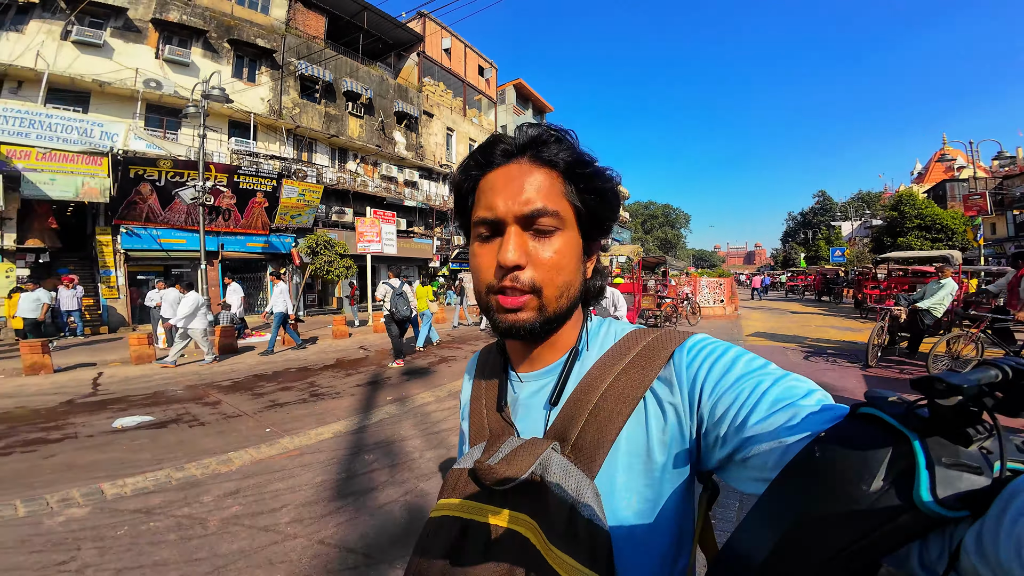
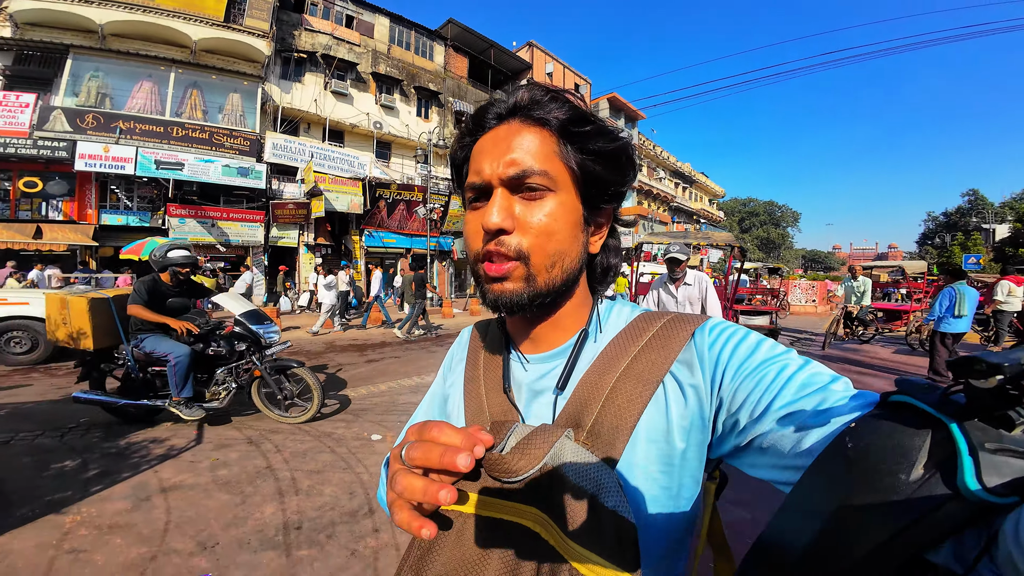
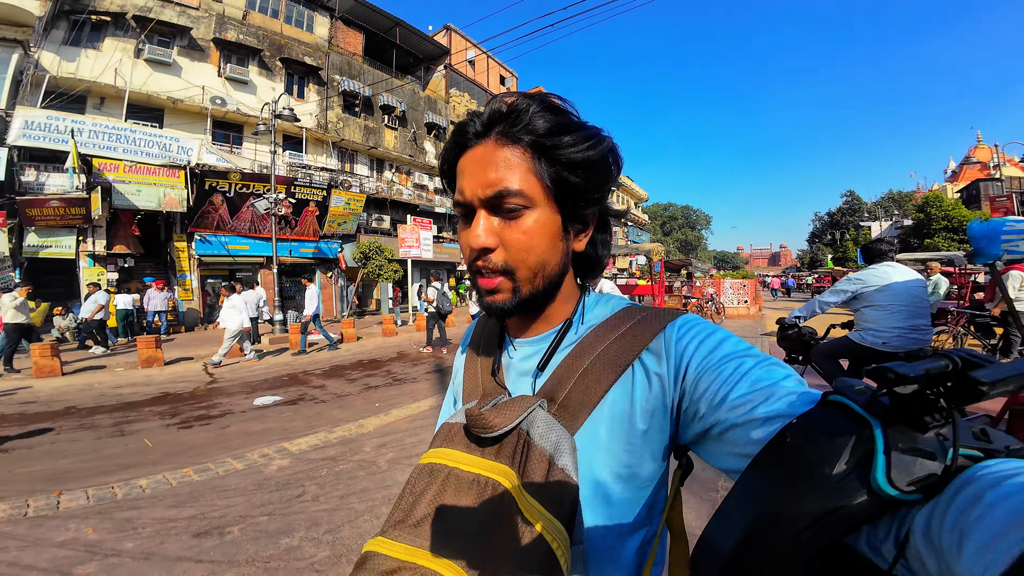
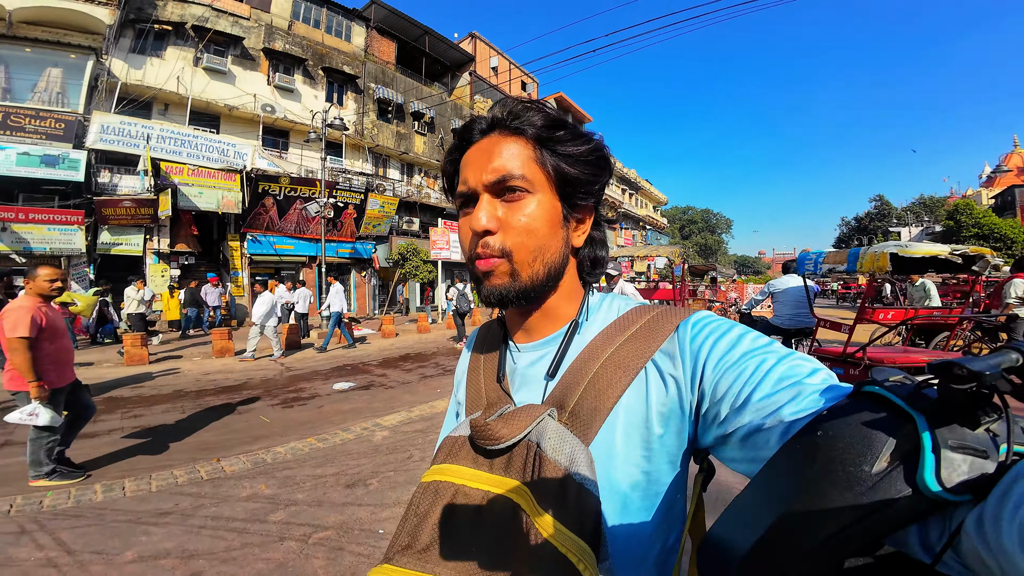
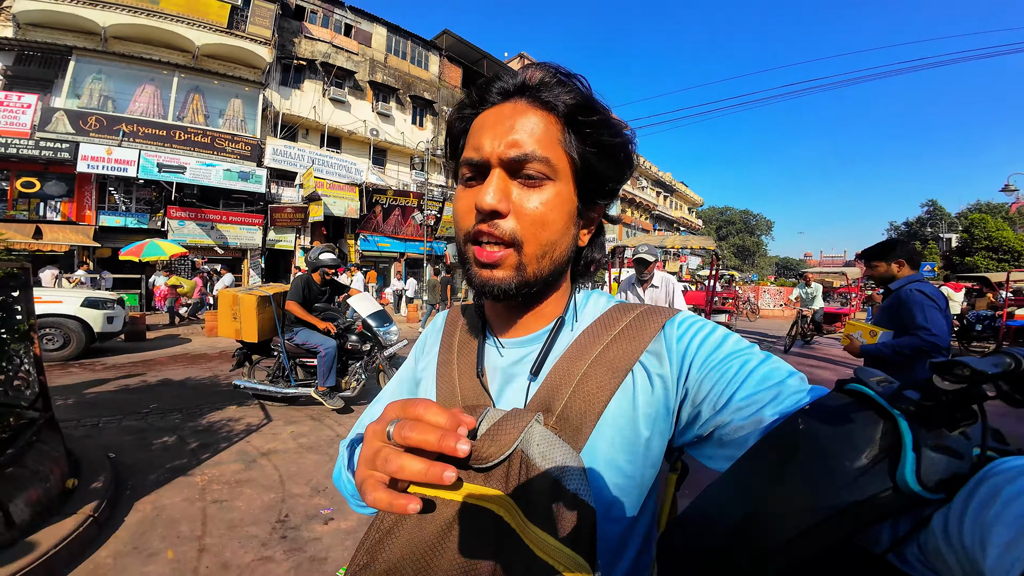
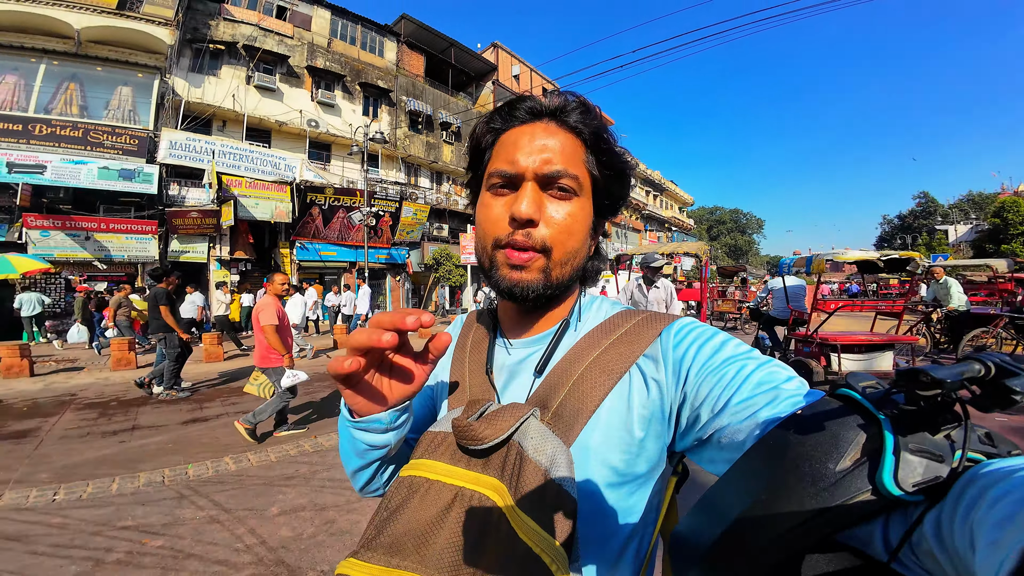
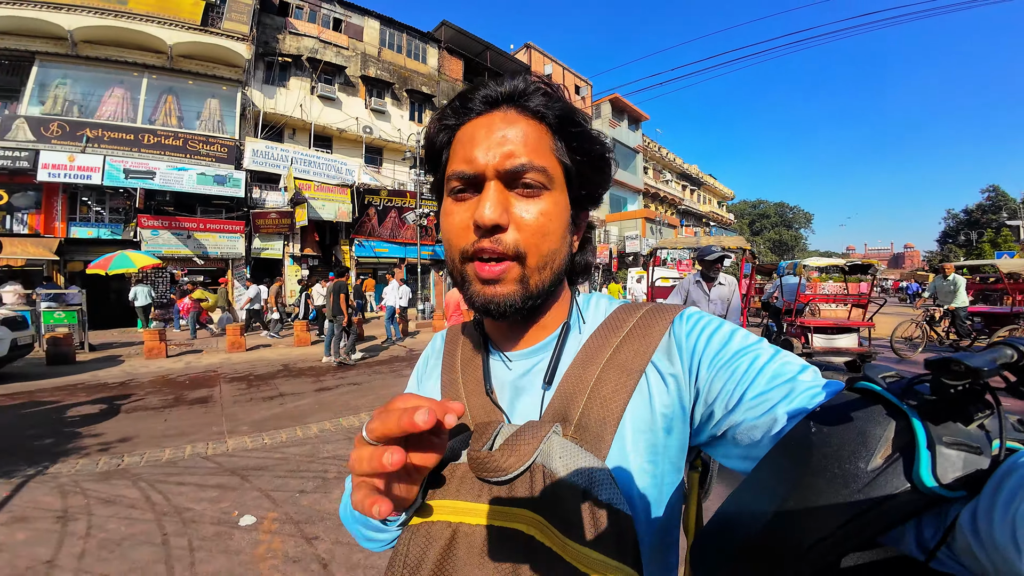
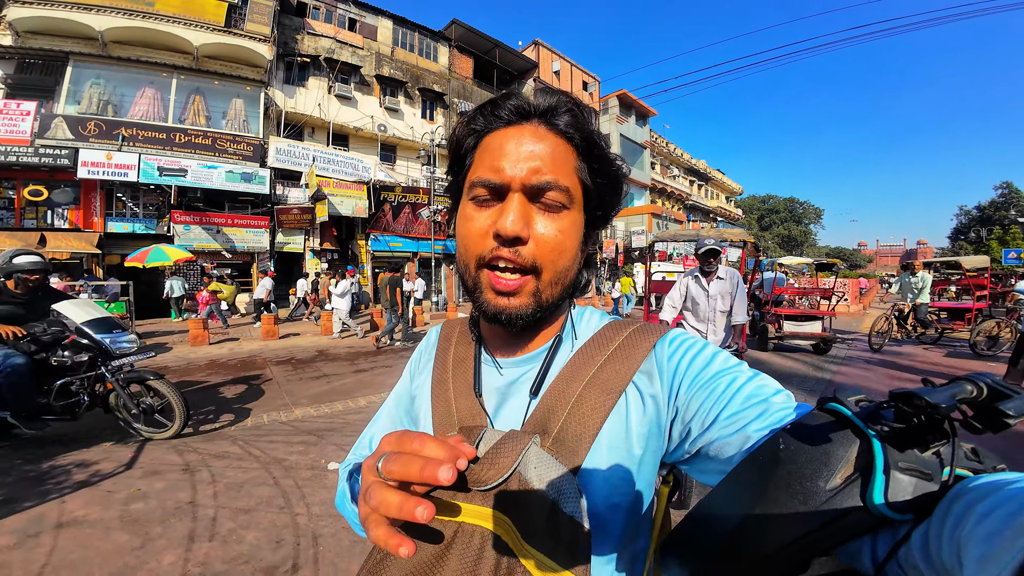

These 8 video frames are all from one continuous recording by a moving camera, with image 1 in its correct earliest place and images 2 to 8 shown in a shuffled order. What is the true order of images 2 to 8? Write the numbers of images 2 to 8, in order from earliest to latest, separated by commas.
3, 4, 6, 7, 8, 2, 5
